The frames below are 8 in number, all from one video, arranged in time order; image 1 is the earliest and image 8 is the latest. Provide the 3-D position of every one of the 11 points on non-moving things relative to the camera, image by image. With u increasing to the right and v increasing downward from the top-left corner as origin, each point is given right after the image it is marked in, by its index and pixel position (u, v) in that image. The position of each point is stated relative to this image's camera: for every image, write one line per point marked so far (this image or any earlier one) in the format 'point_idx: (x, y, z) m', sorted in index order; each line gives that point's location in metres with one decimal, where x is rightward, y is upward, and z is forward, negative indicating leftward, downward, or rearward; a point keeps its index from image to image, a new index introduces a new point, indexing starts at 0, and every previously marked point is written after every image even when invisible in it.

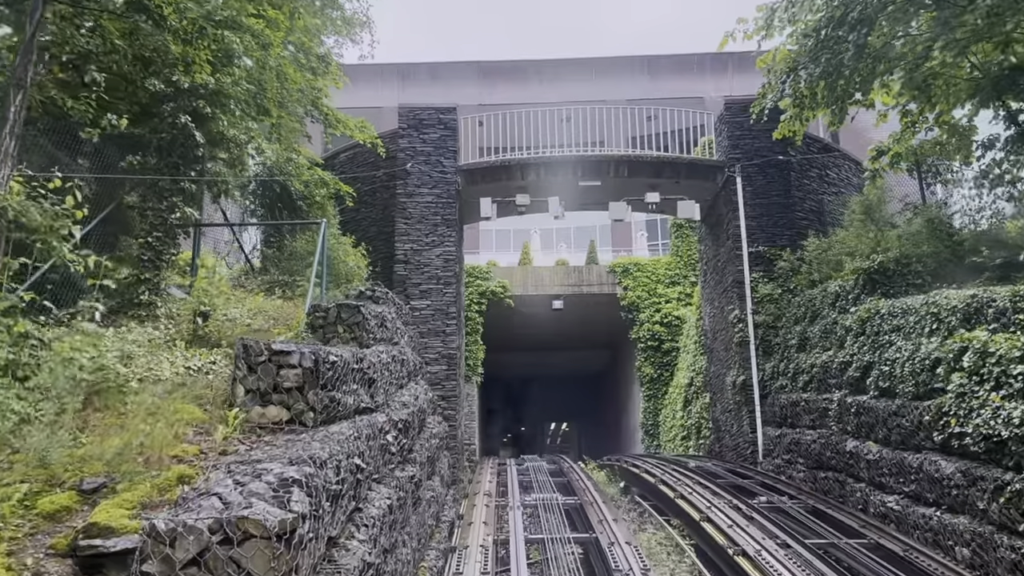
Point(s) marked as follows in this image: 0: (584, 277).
0: (+1.2, +0.2, +19.2) m
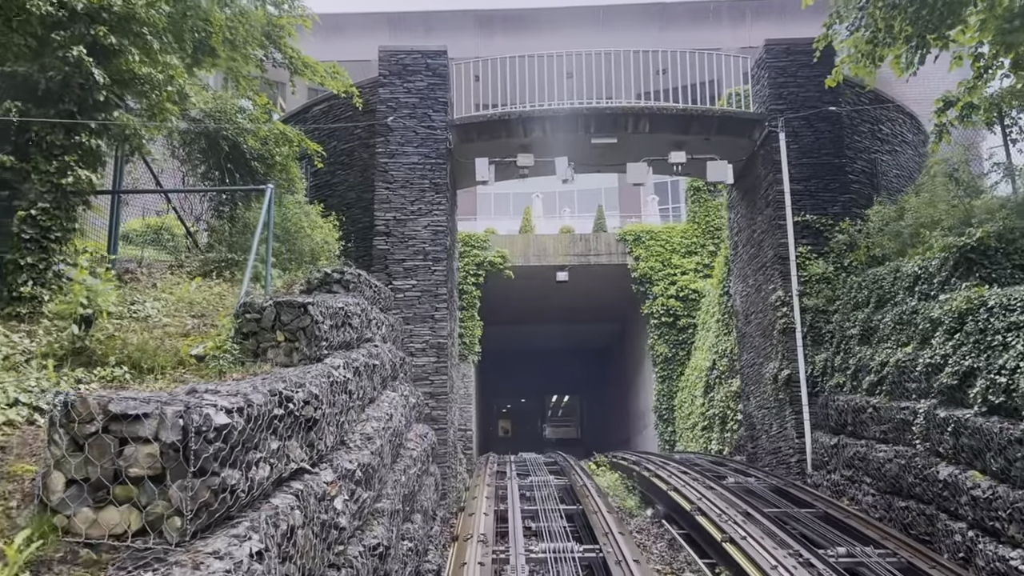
0: (+1.3, +0.7, +17.4) m
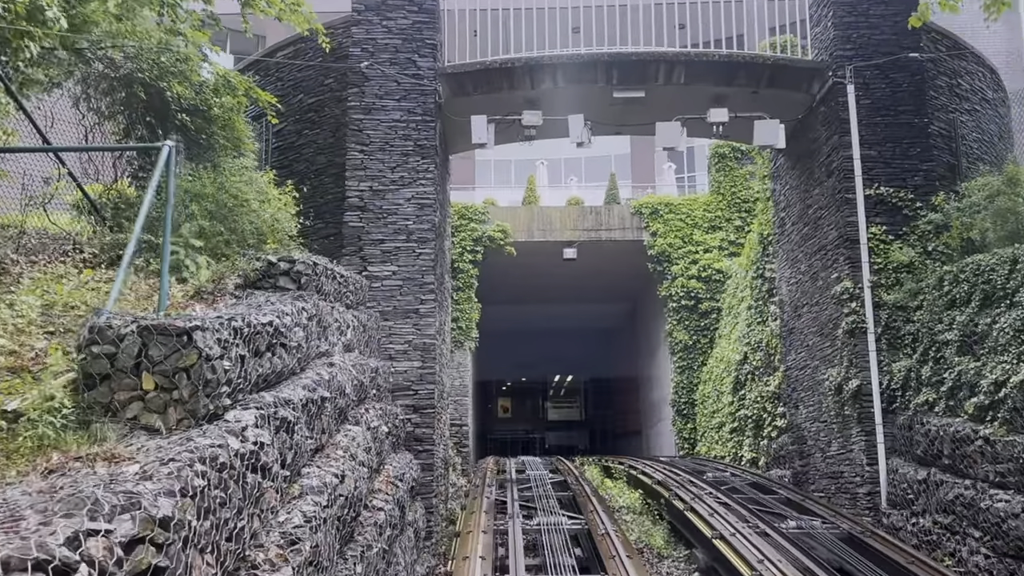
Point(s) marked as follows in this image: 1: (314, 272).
0: (+1.3, +1.0, +15.5) m
1: (-1.0, +0.1, +5.8) m
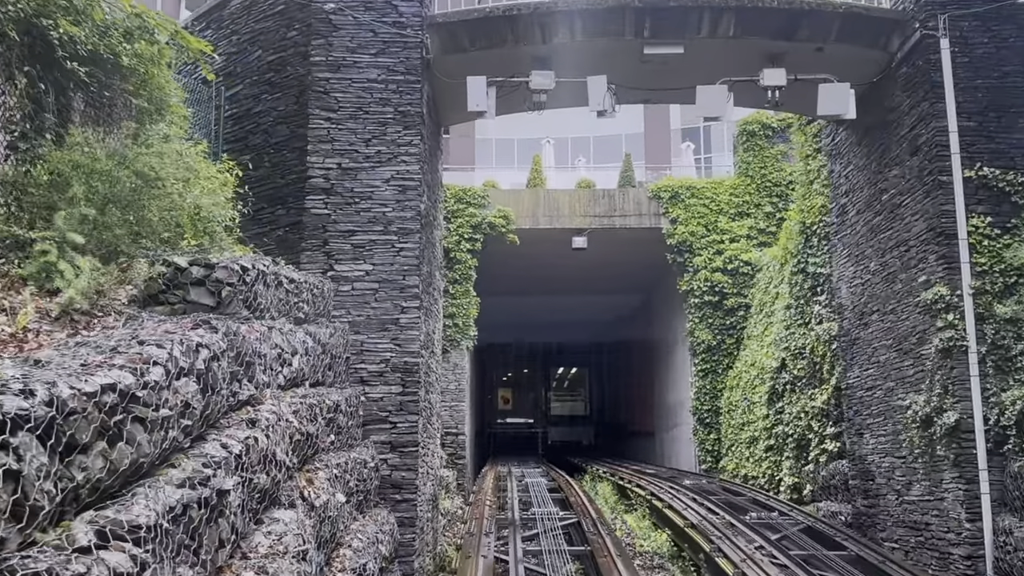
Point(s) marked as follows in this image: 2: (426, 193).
0: (+1.3, +1.0, +13.8) m
1: (-1.0, 0.0, +4.2) m
2: (-0.5, +0.6, +7.0) m
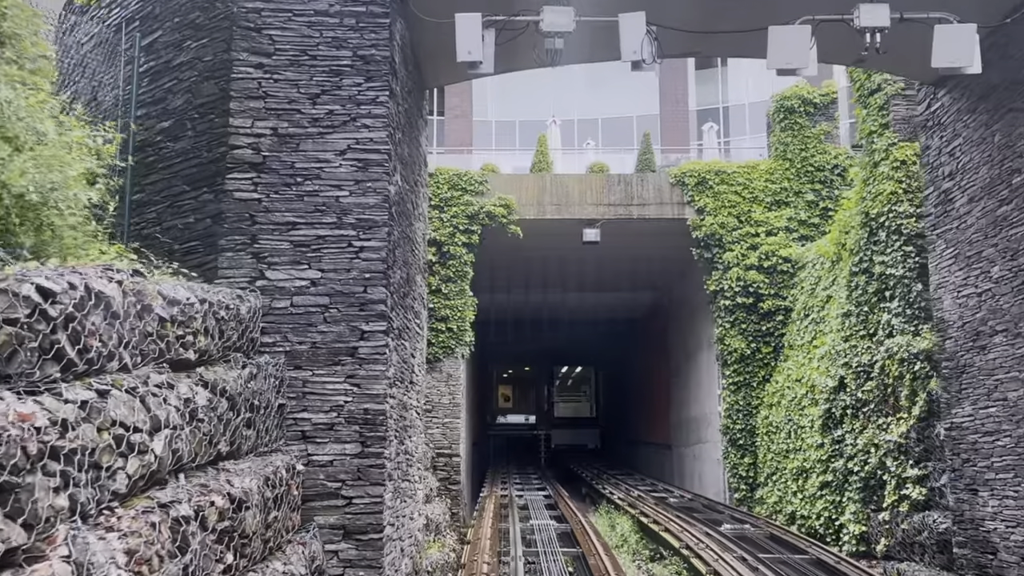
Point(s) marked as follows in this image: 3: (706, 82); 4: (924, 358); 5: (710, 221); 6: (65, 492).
0: (+1.3, +1.0, +12.0) m
1: (-1.0, -0.1, +2.4) m
2: (-0.5, +0.5, +5.1) m
3: (+3.5, +3.7, +20.0) m
4: (+2.6, -0.5, +7.4) m
5: (+2.1, +0.7, +11.8) m
6: (-0.9, -0.4, +2.2) m
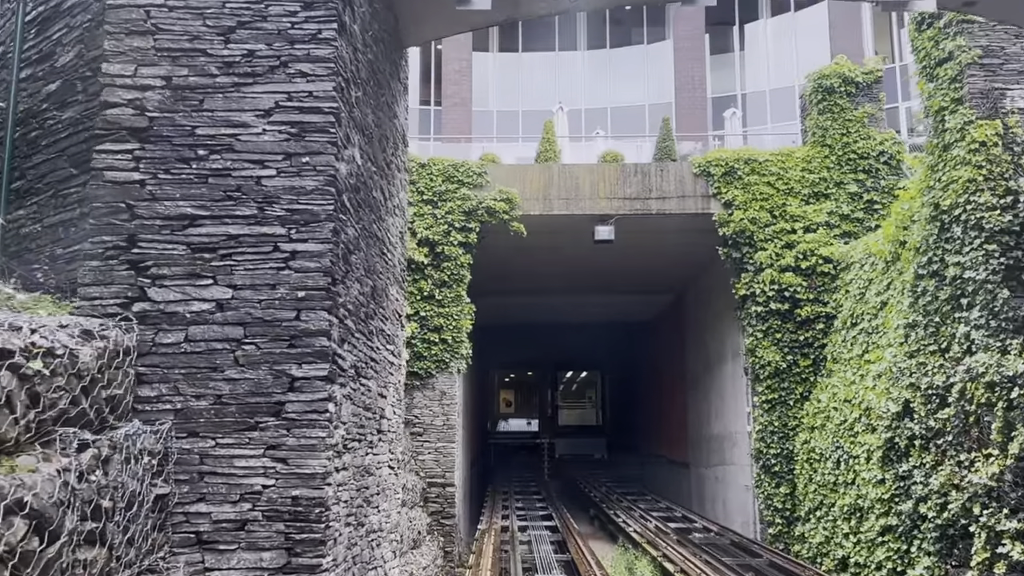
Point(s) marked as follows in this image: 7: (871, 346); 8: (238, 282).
0: (+1.4, +1.0, +10.5) m
1: (-1.0, -0.1, +0.9) m
2: (-0.5, +0.5, +3.7) m
3: (+3.5, +3.7, +18.5) m
4: (+2.6, -0.5, +5.9) m
5: (+2.1, +0.7, +10.3) m
6: (-0.9, -0.5, +0.7) m
7: (+2.8, -0.4, +8.6) m
8: (-0.8, 0.0, +3.1) m
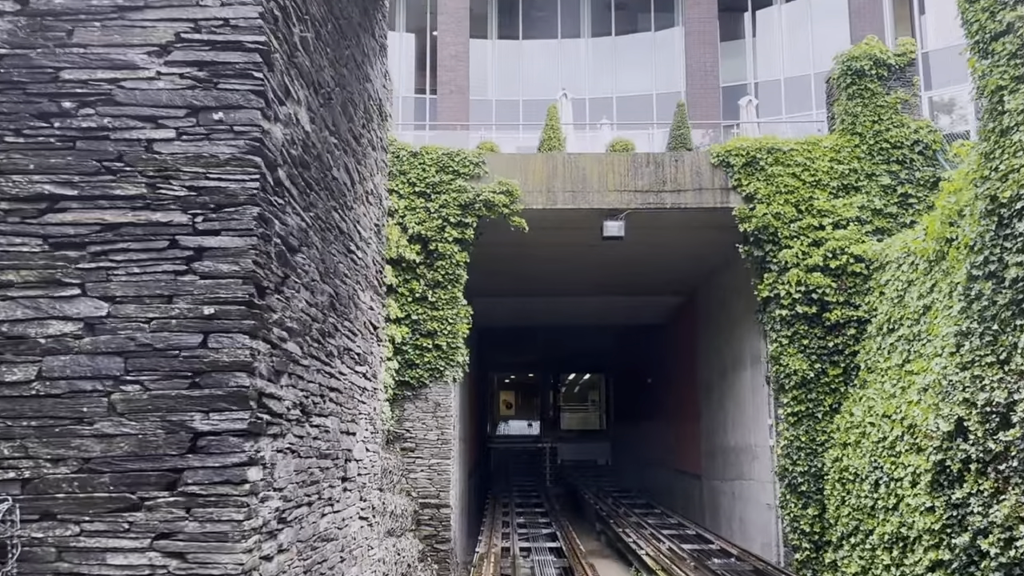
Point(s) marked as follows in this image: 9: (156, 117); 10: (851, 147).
0: (+1.4, +1.0, +9.6) m
1: (-1.0, -0.2, 0.0) m
2: (-0.5, +0.4, +2.8) m
3: (+3.5, +3.7, +17.6) m
4: (+2.6, -0.5, +5.0) m
5: (+2.1, +0.7, +9.4) m
6: (-0.8, -0.5, -0.2) m
7: (+2.8, -0.5, +7.7) m
8: (-0.7, 0.0, +2.2) m
9: (-0.7, +0.3, +2.2) m
10: (+2.9, +1.2, +9.6) m
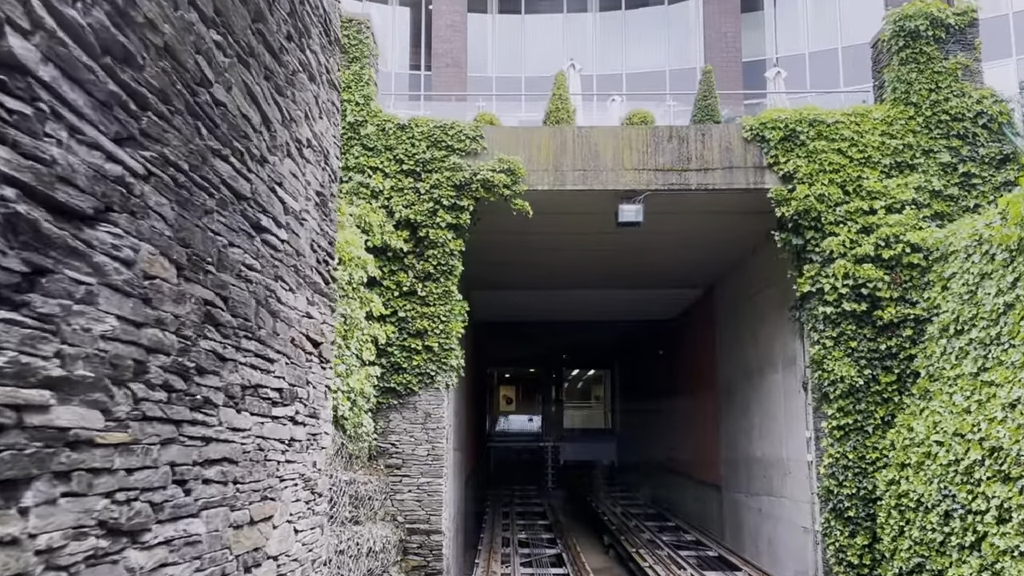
0: (+1.4, +1.0, +8.4) m
1: (-1.0, -0.2, -1.2) m
2: (-0.5, +0.4, +1.5) m
3: (+3.6, +3.8, +16.3) m
4: (+2.6, -0.5, +3.8) m
5: (+2.1, +0.7, +8.2) m
6: (-0.8, -0.5, -1.4) m
7: (+2.8, -0.4, +6.4) m
8: (-0.7, 0.0, +0.9) m
9: (-0.7, +0.3, +1.0) m
10: (+2.9, +1.3, +8.3) m
